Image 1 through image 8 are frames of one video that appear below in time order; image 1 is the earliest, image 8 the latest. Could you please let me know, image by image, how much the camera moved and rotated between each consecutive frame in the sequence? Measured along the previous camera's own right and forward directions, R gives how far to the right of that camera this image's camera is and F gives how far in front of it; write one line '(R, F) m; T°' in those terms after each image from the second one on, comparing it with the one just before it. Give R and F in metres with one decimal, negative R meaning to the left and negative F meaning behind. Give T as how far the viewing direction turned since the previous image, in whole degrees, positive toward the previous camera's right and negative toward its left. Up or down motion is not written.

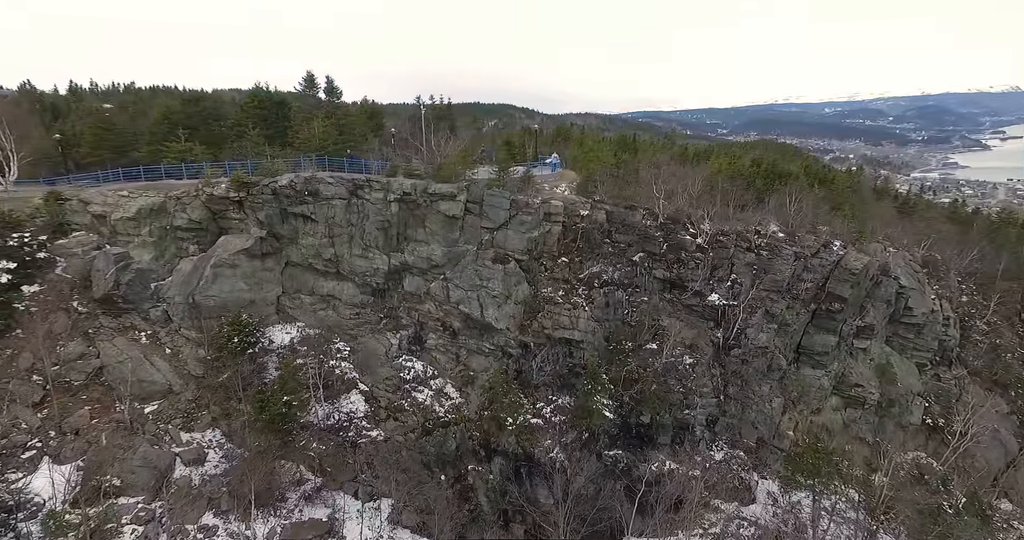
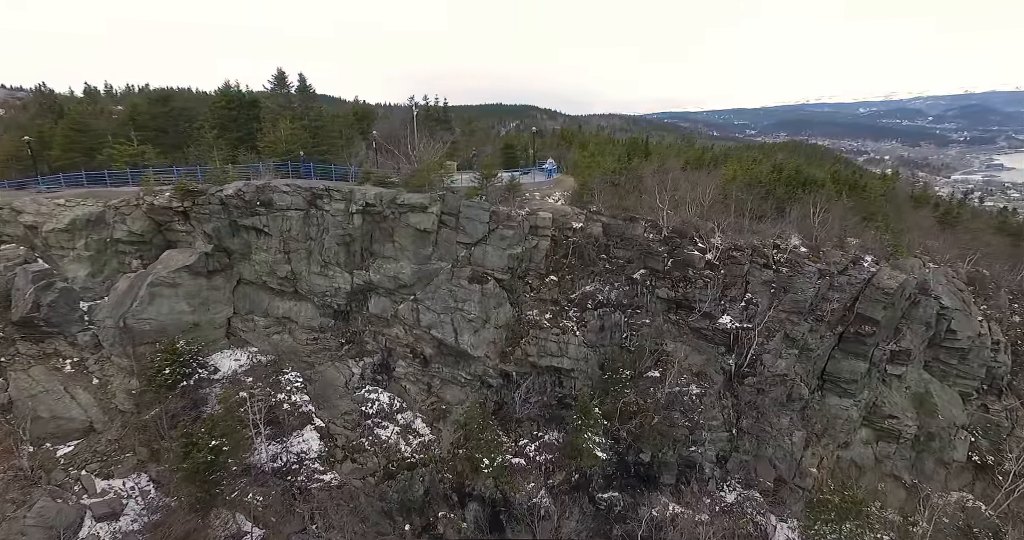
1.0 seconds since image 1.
(+2.2, +3.3) m; -2°
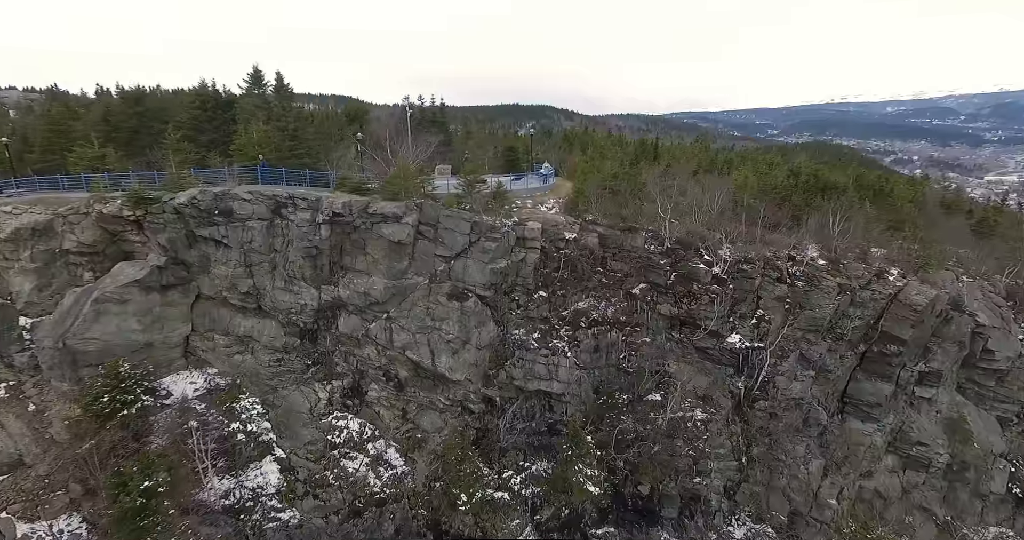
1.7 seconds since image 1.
(+1.5, +2.3) m; -2°
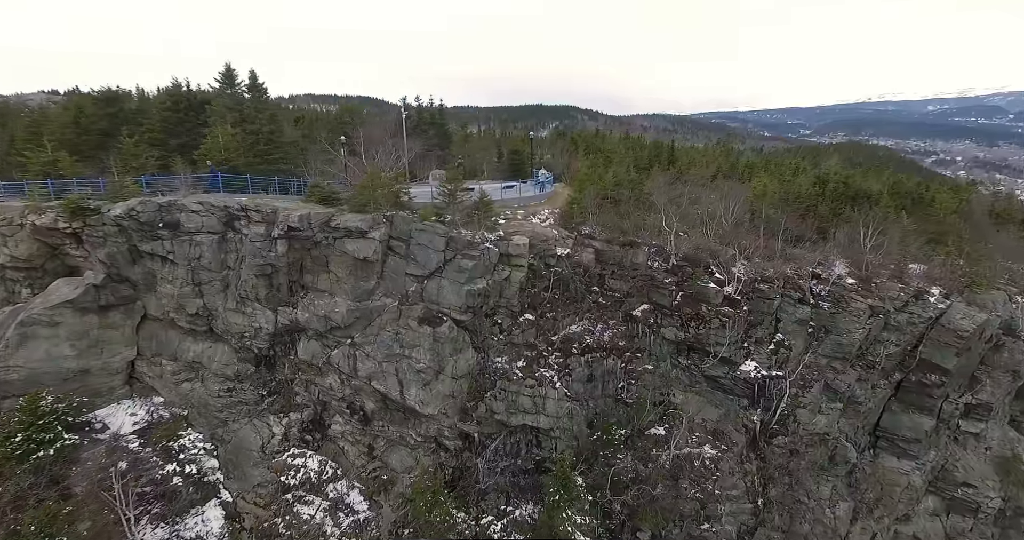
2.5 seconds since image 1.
(+1.7, +2.7) m; -2°
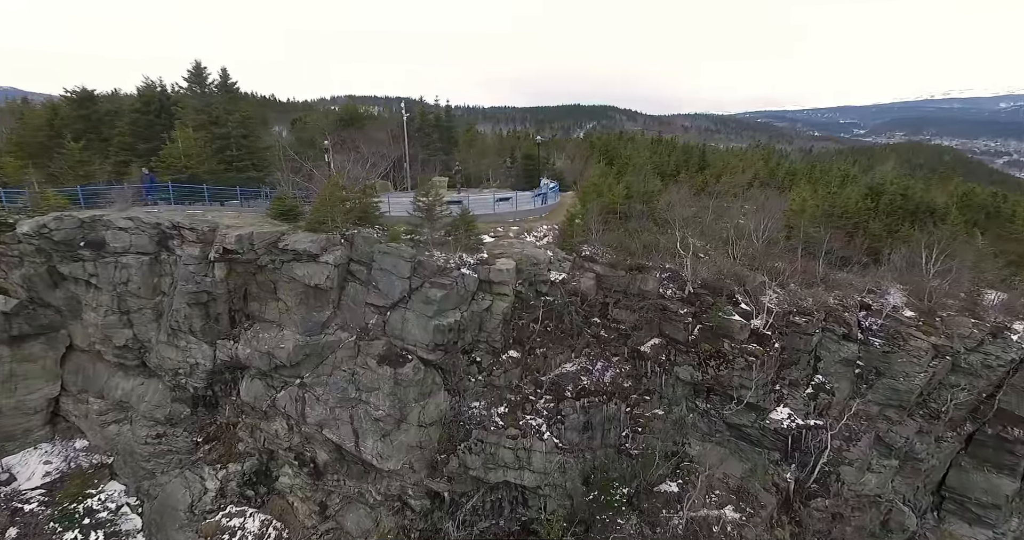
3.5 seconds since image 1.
(+2.0, +3.5) m; -4°
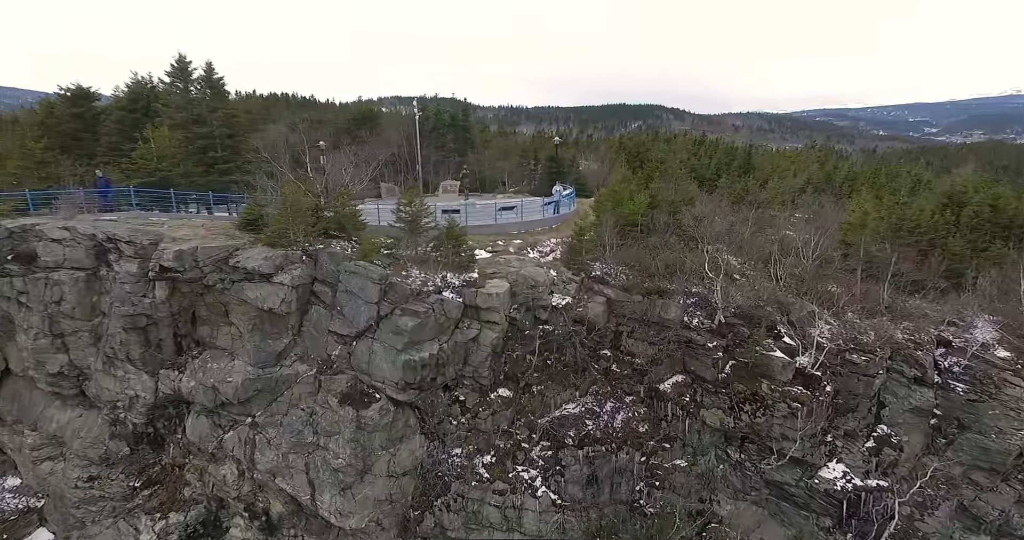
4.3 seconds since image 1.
(+1.5, +3.0) m; -4°
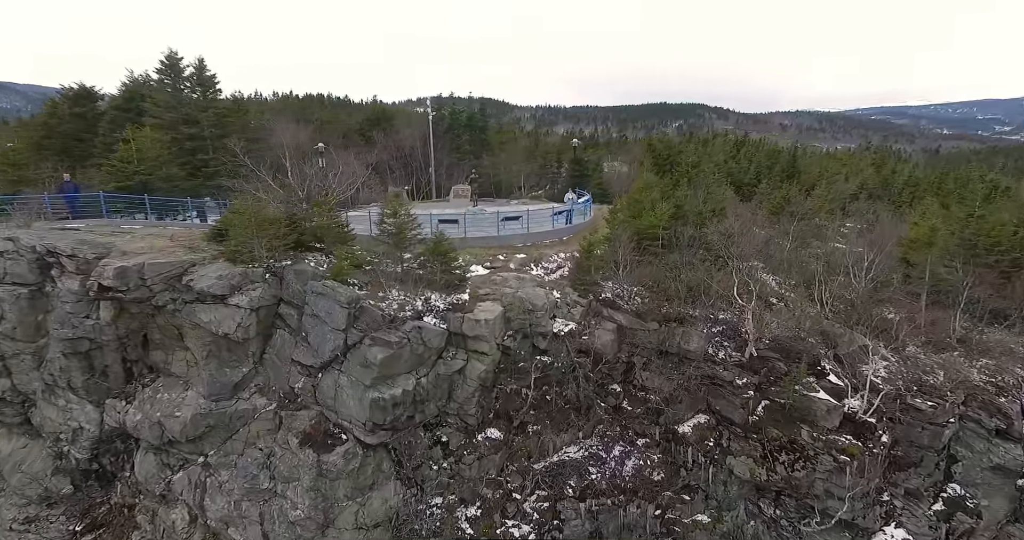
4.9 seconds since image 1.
(+1.2, +2.3) m; -4°
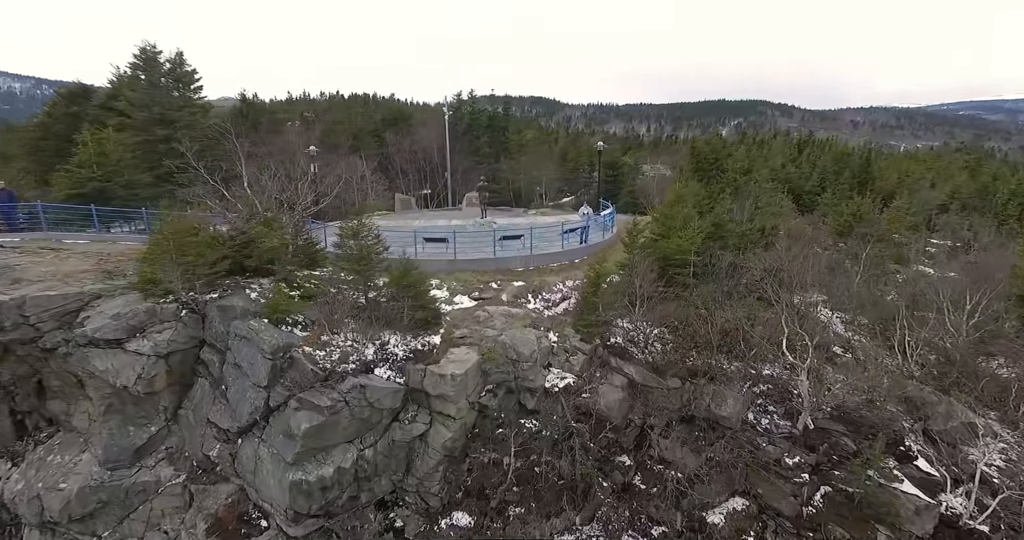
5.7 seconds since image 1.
(+1.5, +3.3) m; -5°
